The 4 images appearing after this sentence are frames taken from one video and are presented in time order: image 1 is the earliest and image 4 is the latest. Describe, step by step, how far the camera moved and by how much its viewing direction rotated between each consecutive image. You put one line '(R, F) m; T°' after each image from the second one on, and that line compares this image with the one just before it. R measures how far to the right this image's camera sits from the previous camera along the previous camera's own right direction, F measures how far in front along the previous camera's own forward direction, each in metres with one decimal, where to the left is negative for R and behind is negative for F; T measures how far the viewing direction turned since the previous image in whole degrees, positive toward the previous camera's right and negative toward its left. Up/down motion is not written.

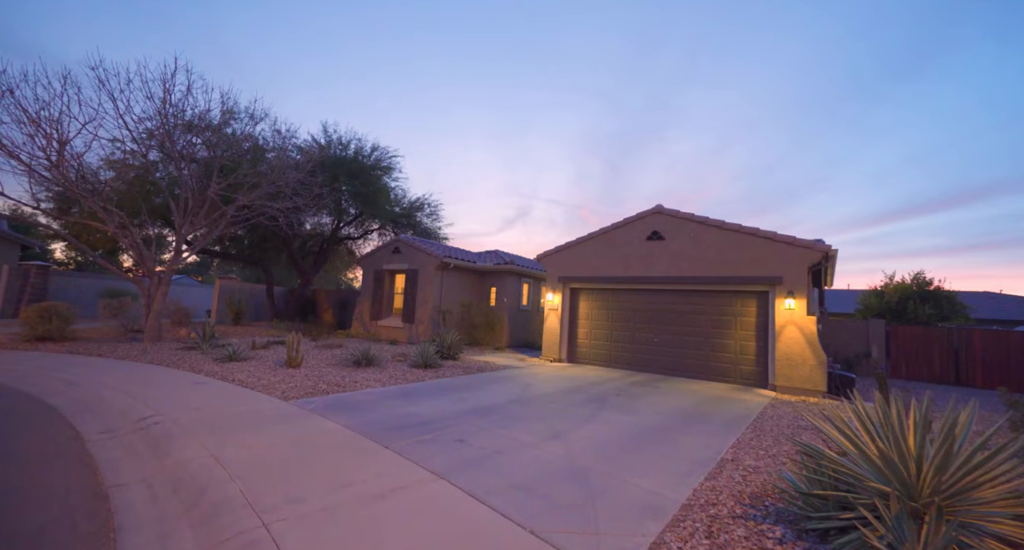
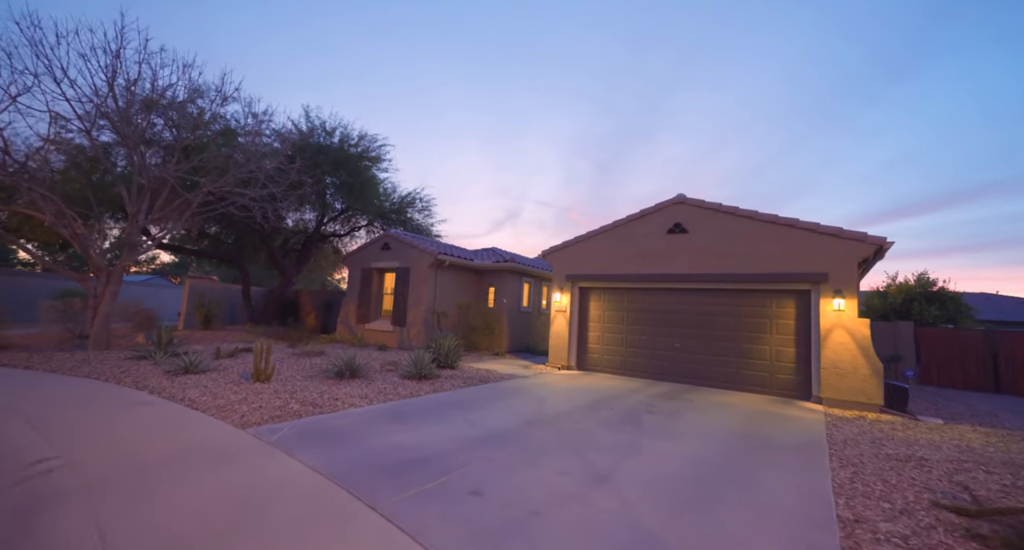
(-0.4, +1.3) m; +1°
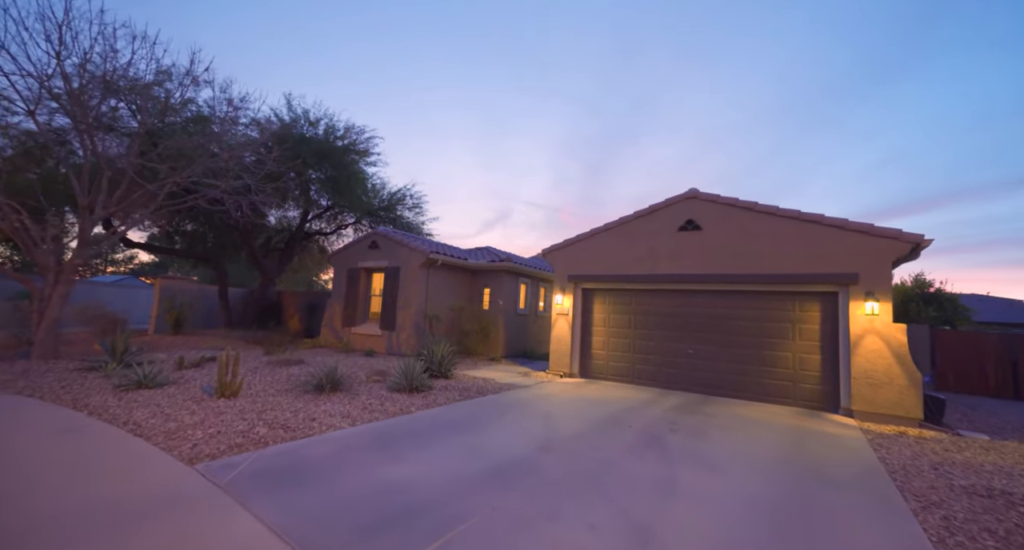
(-0.2, +0.8) m; +1°
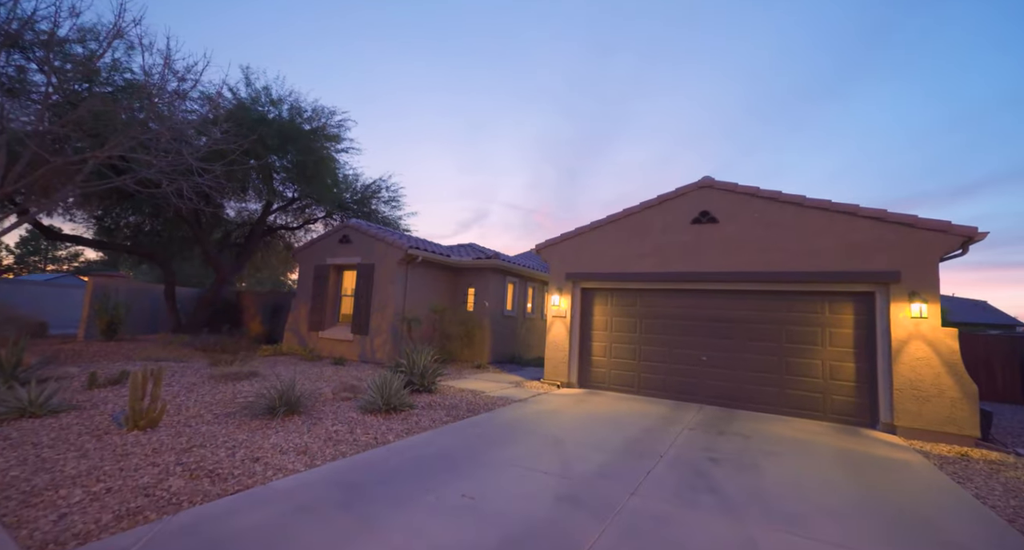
(-0.3, +1.2) m; +3°
